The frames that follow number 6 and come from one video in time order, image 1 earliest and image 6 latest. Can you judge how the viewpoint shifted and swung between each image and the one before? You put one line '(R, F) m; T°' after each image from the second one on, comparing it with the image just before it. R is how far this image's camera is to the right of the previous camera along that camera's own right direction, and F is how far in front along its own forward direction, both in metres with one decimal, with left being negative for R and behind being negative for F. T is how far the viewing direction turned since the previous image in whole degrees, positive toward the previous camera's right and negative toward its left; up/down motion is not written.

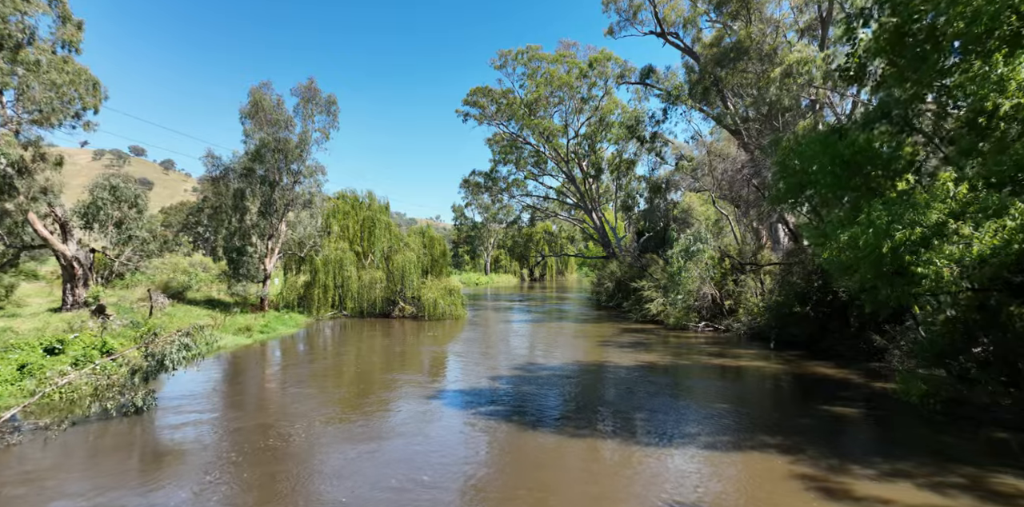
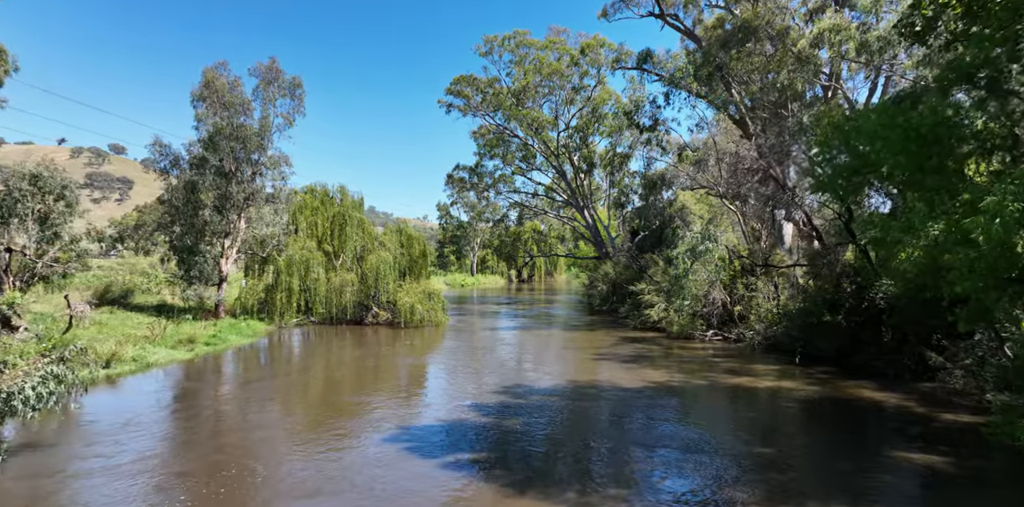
(+0.1, +2.1) m; +1°
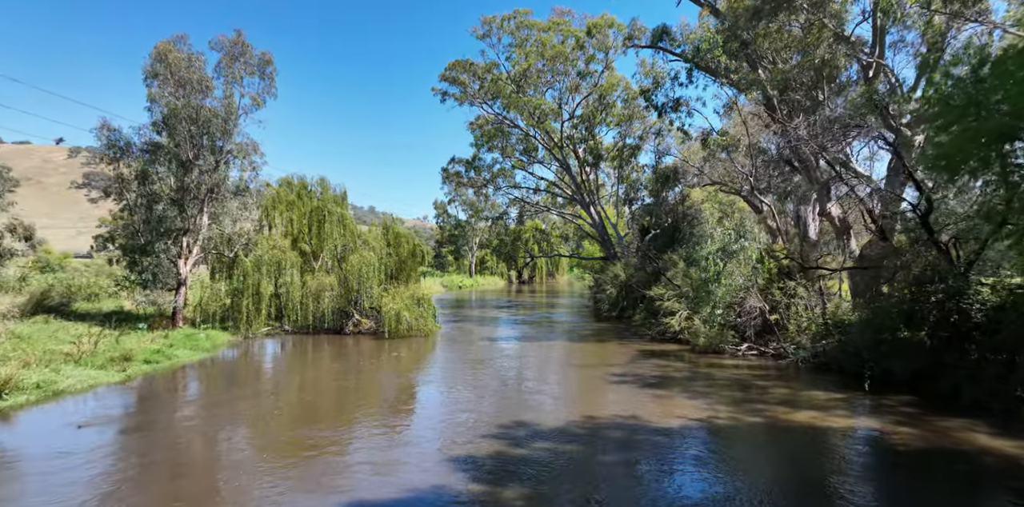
(0.0, +2.4) m; 0°
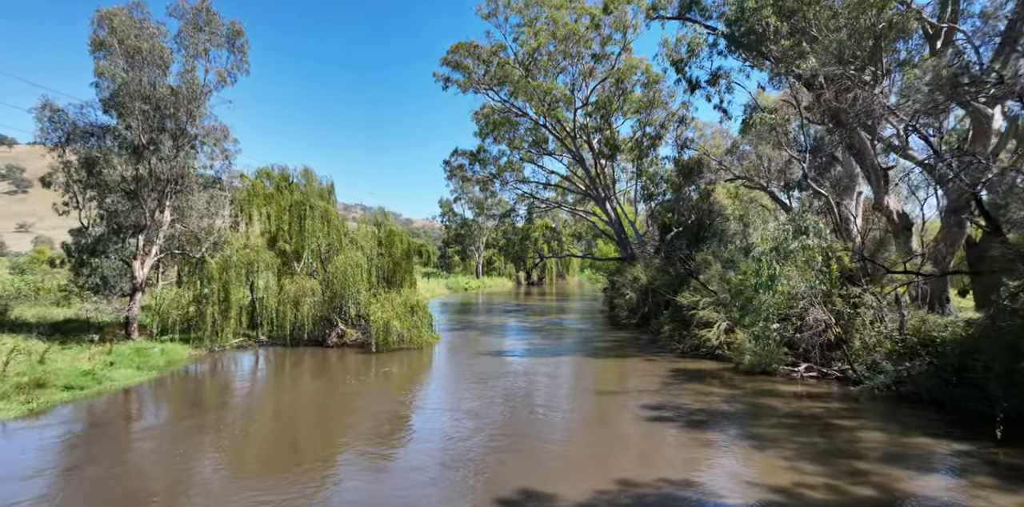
(0.0, +2.4) m; -1°
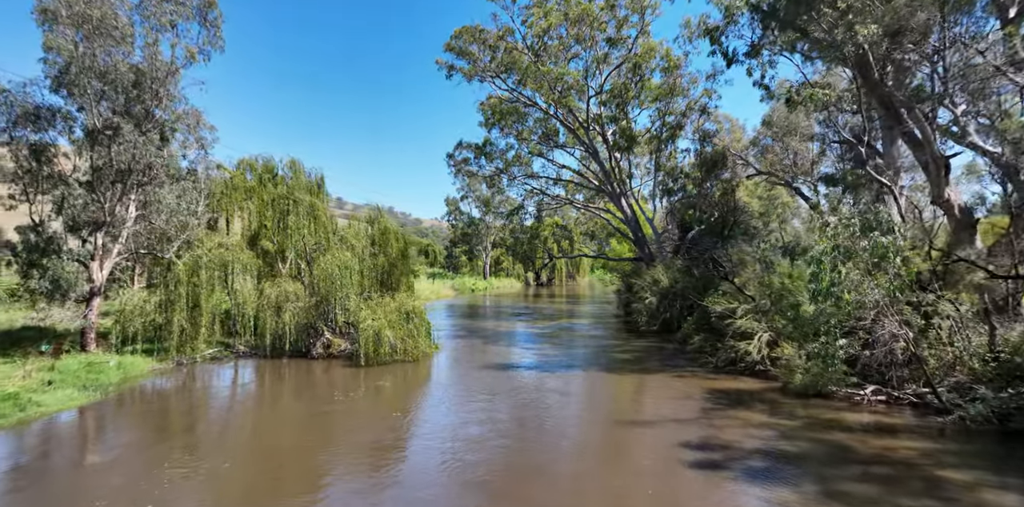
(0.0, +1.9) m; -1°
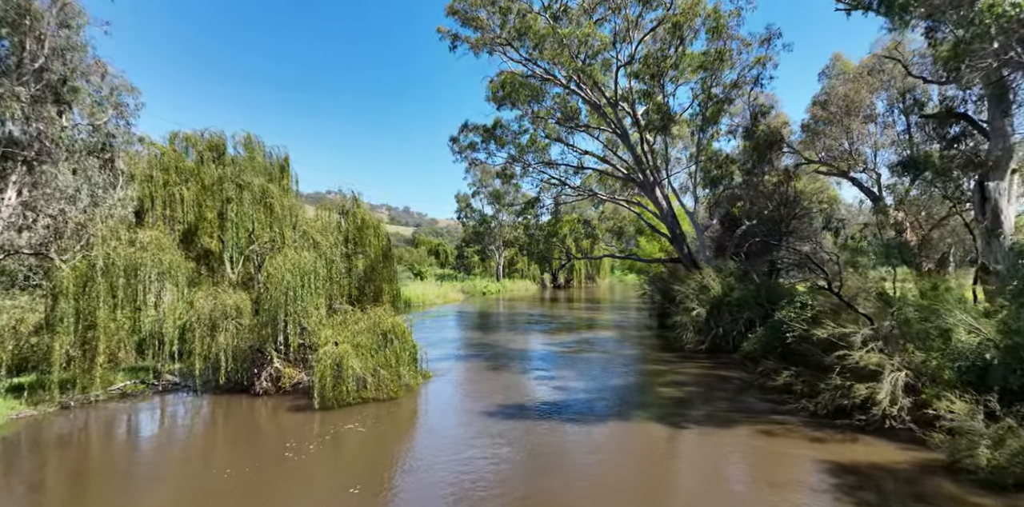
(+0.1, +3.8) m; -2°
